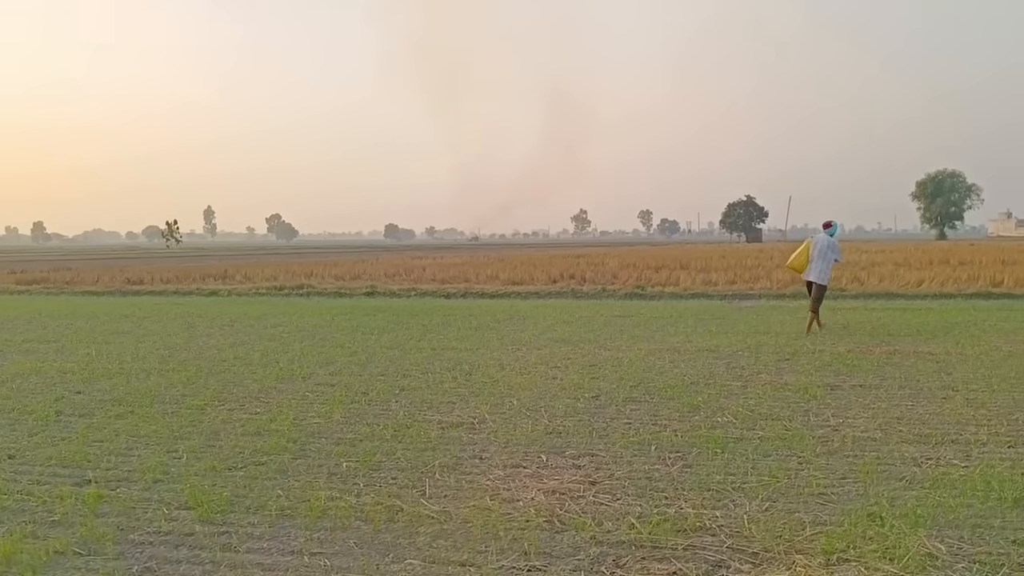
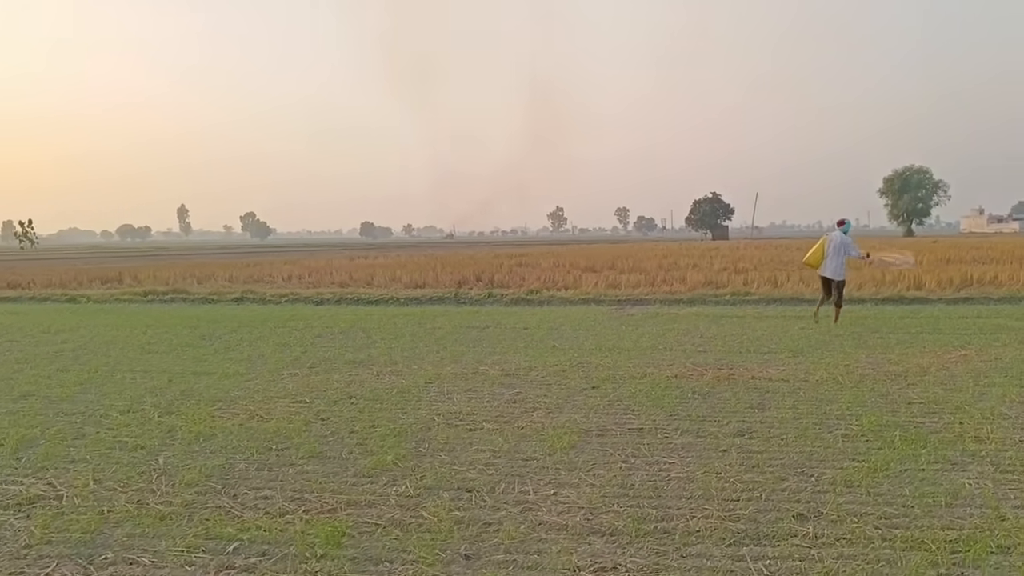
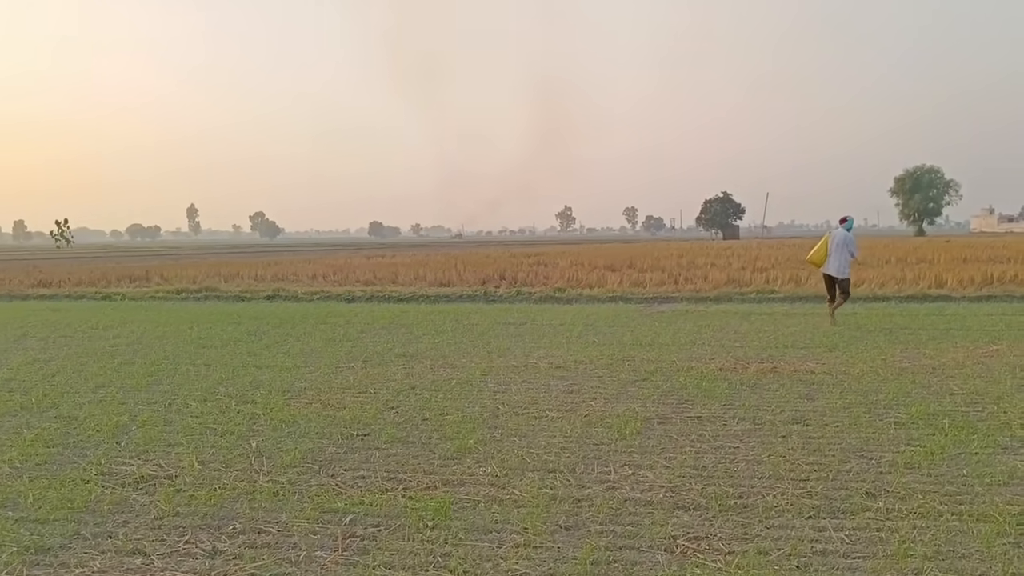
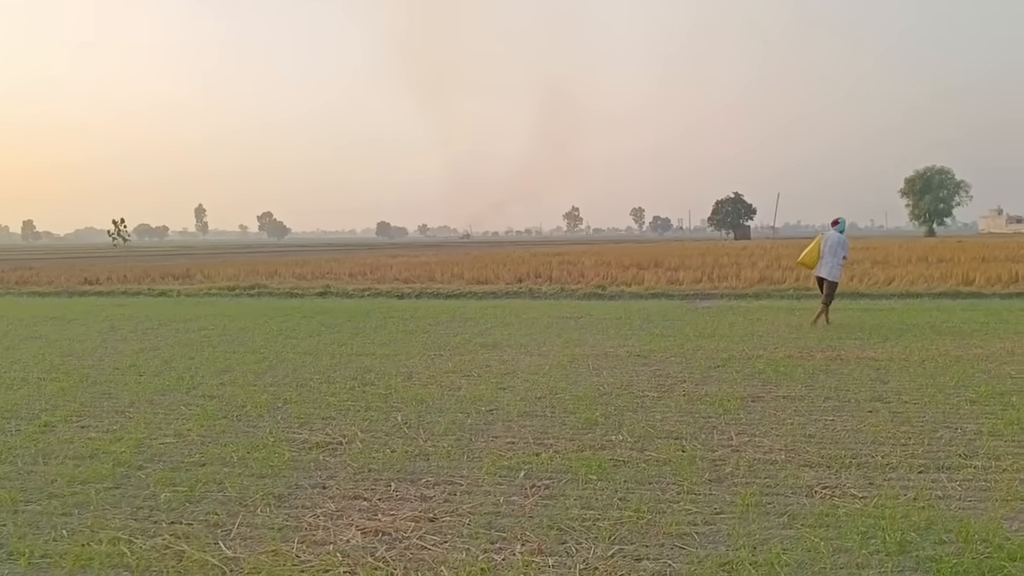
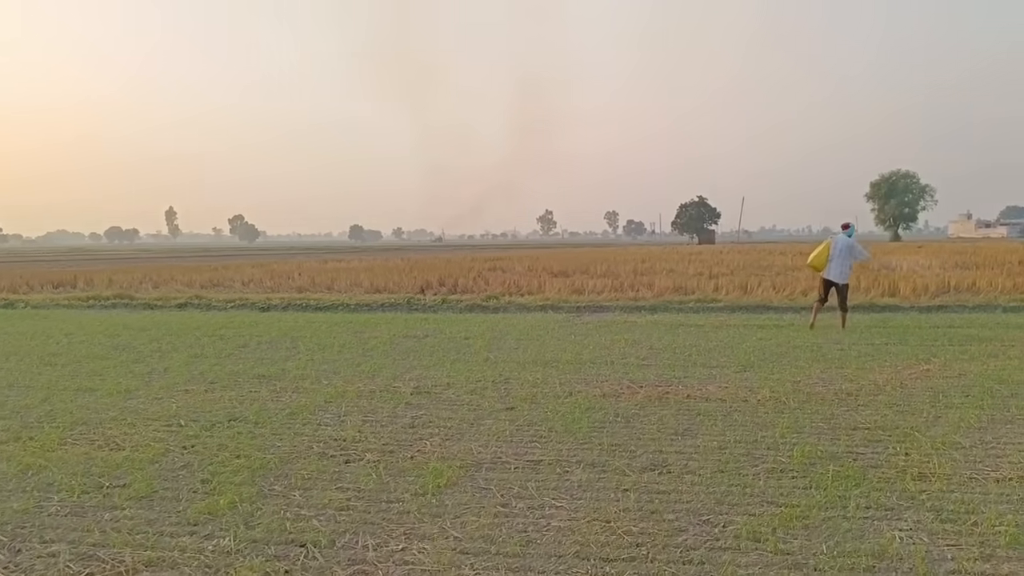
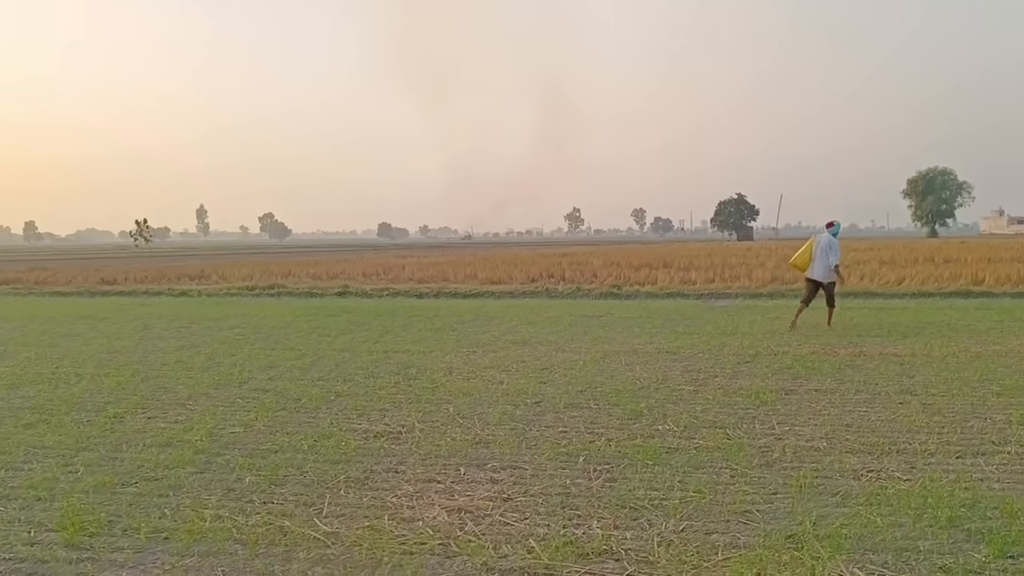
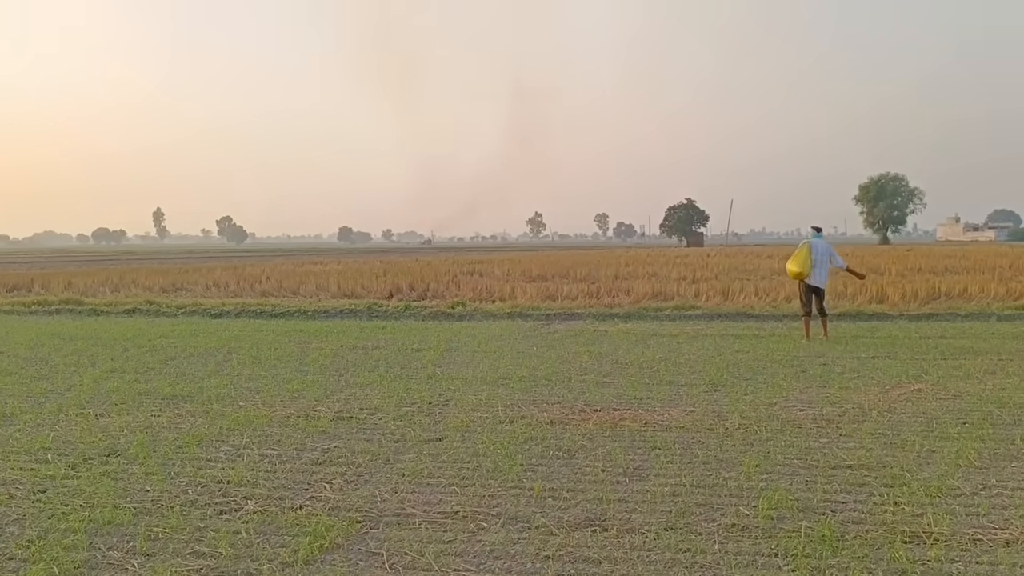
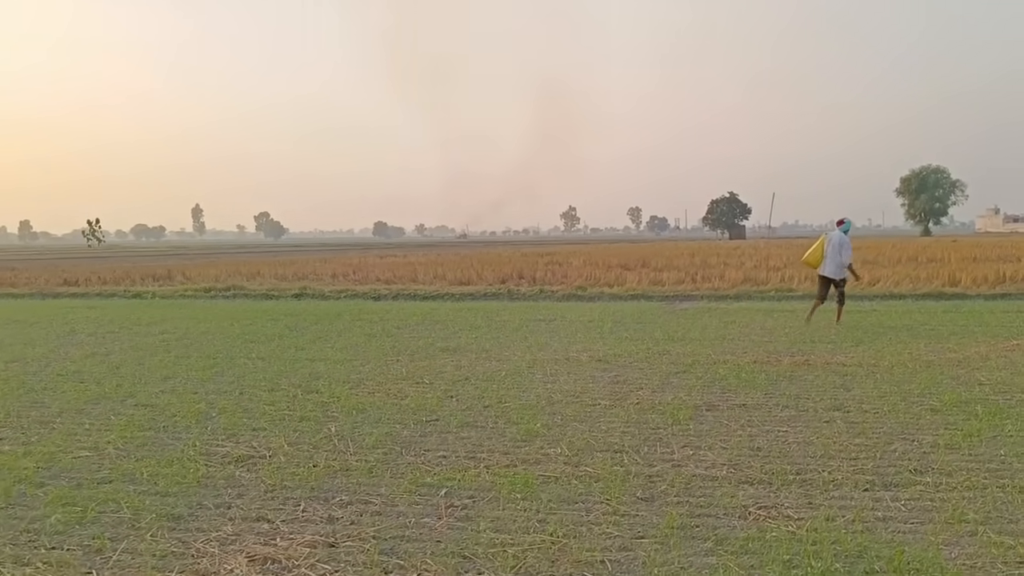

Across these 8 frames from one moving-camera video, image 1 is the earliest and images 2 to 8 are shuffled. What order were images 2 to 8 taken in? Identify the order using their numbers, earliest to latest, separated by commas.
6, 4, 8, 3, 2, 5, 7
